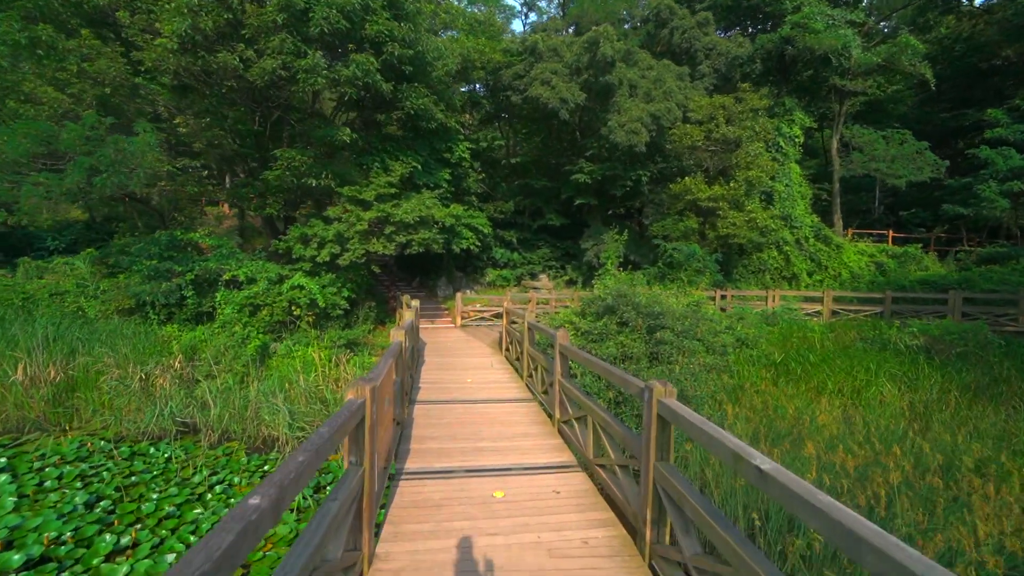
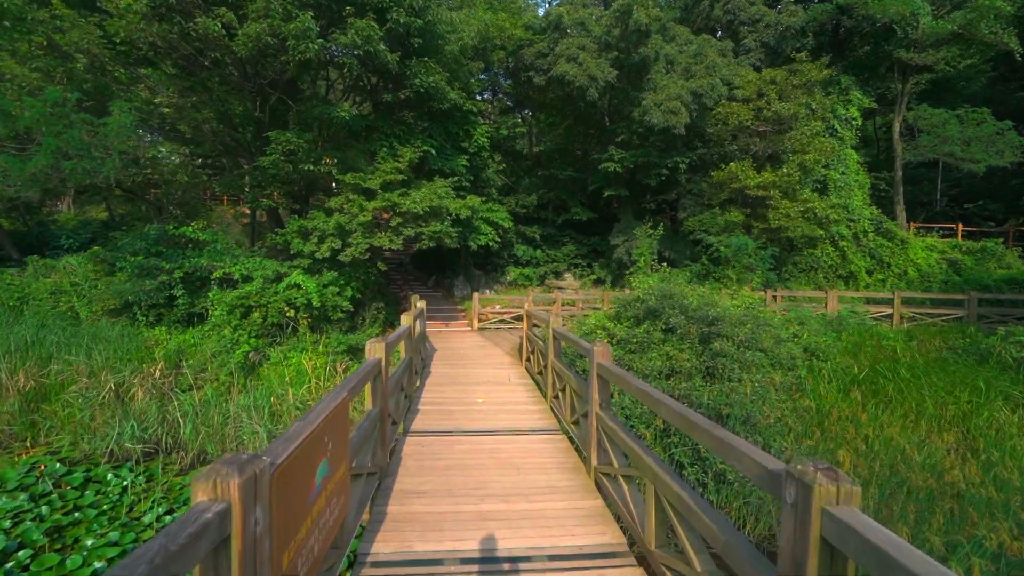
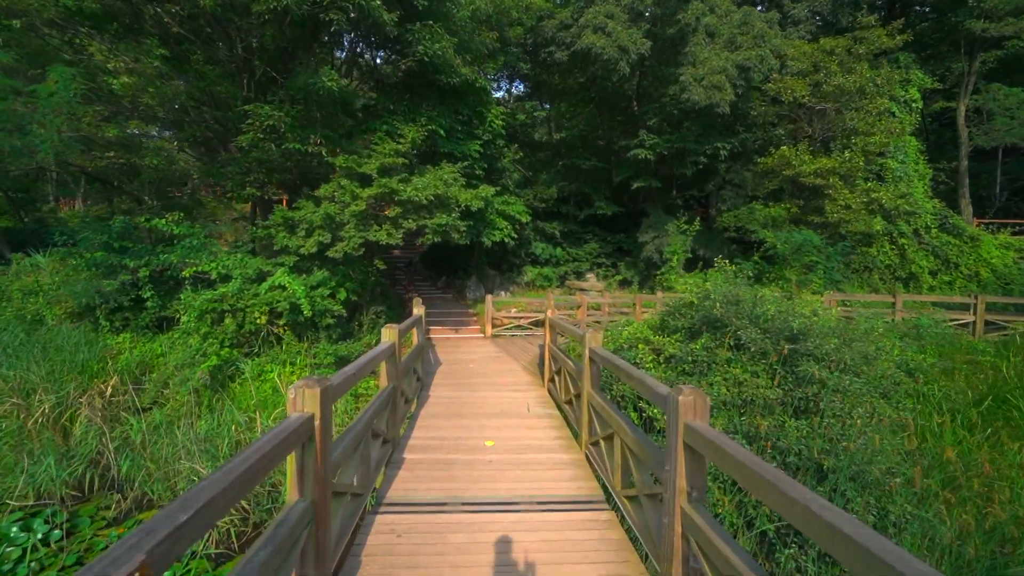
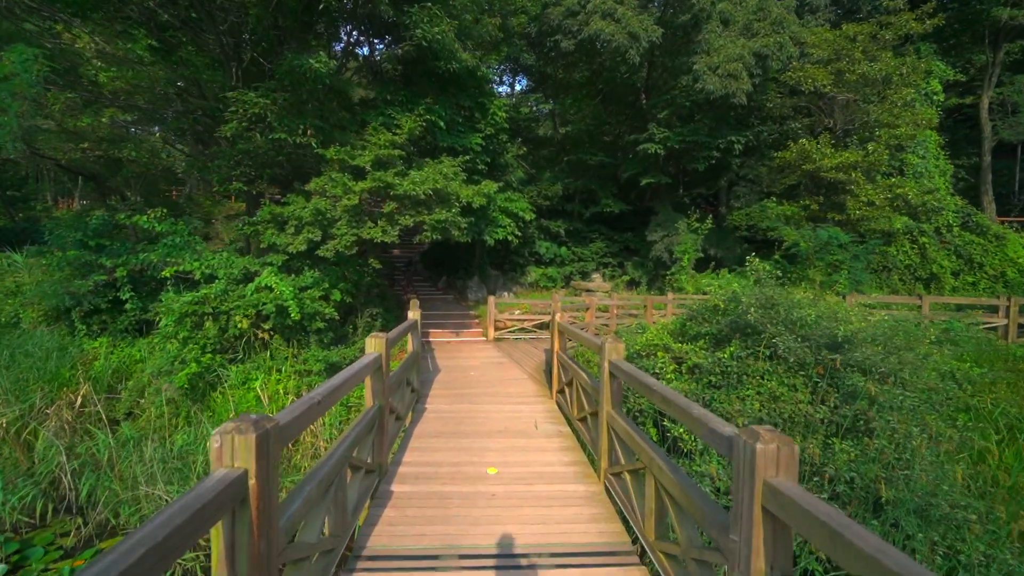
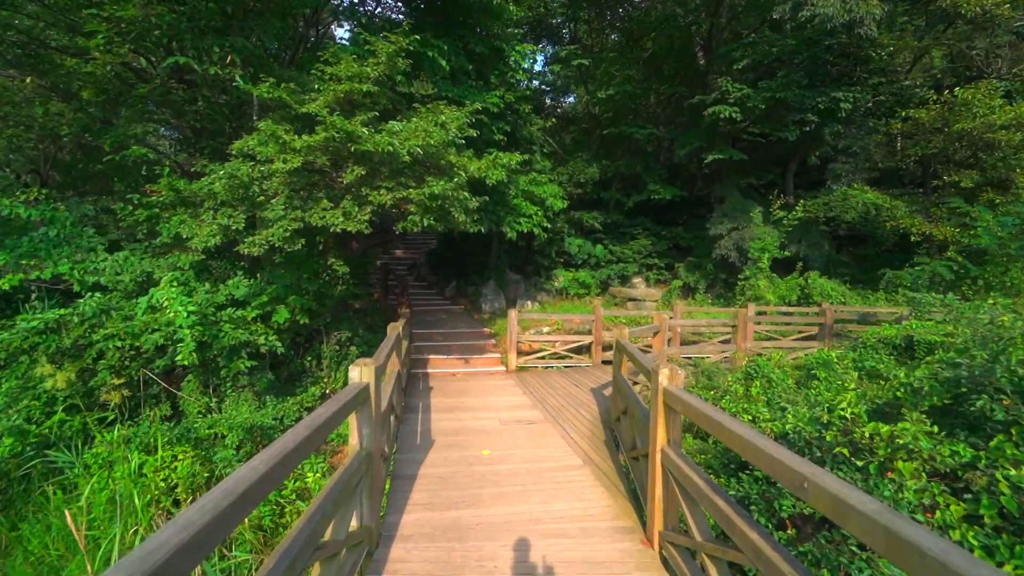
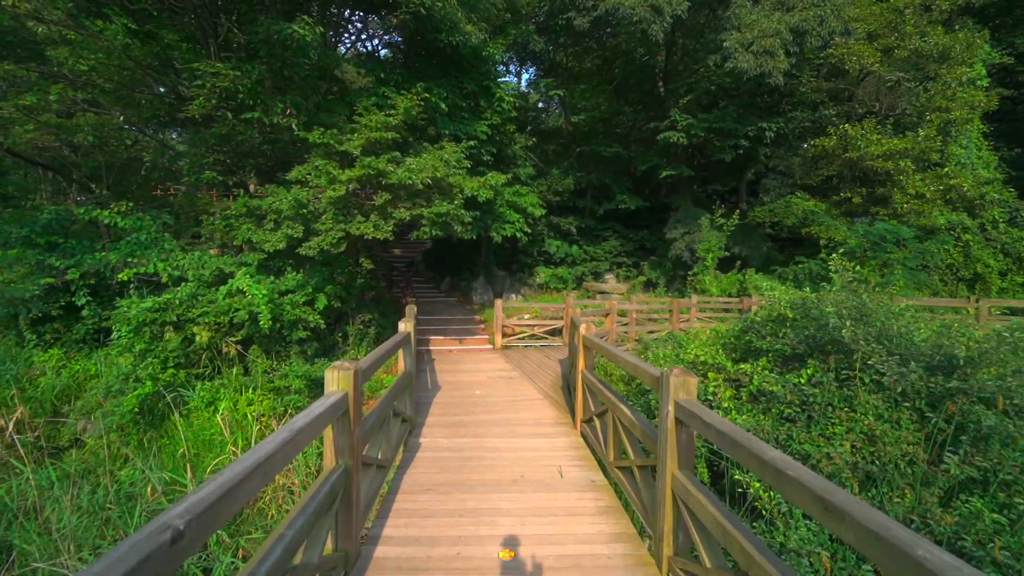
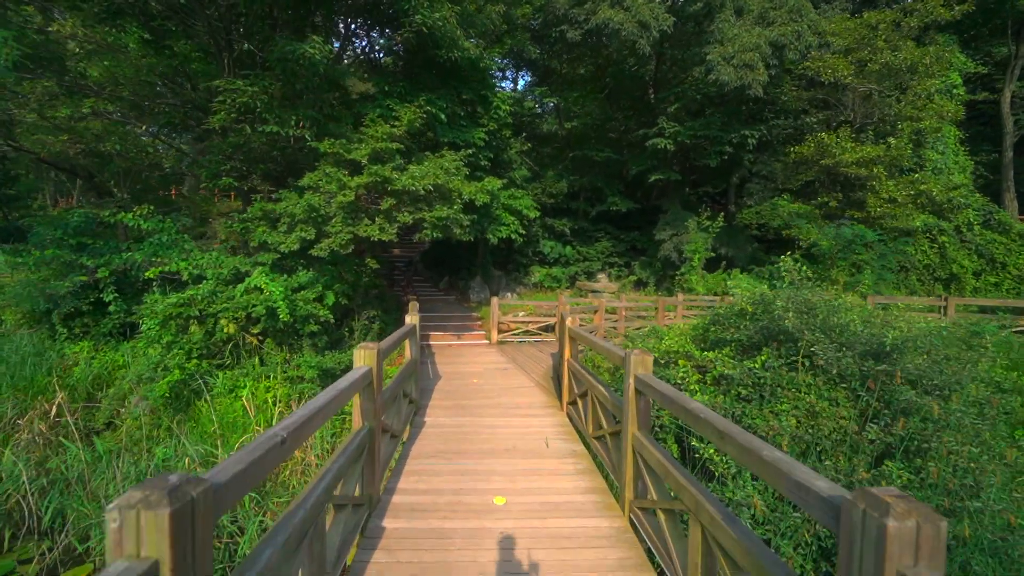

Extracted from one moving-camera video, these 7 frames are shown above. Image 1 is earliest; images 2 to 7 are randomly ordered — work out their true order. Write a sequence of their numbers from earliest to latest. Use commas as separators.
2, 3, 4, 7, 6, 5
